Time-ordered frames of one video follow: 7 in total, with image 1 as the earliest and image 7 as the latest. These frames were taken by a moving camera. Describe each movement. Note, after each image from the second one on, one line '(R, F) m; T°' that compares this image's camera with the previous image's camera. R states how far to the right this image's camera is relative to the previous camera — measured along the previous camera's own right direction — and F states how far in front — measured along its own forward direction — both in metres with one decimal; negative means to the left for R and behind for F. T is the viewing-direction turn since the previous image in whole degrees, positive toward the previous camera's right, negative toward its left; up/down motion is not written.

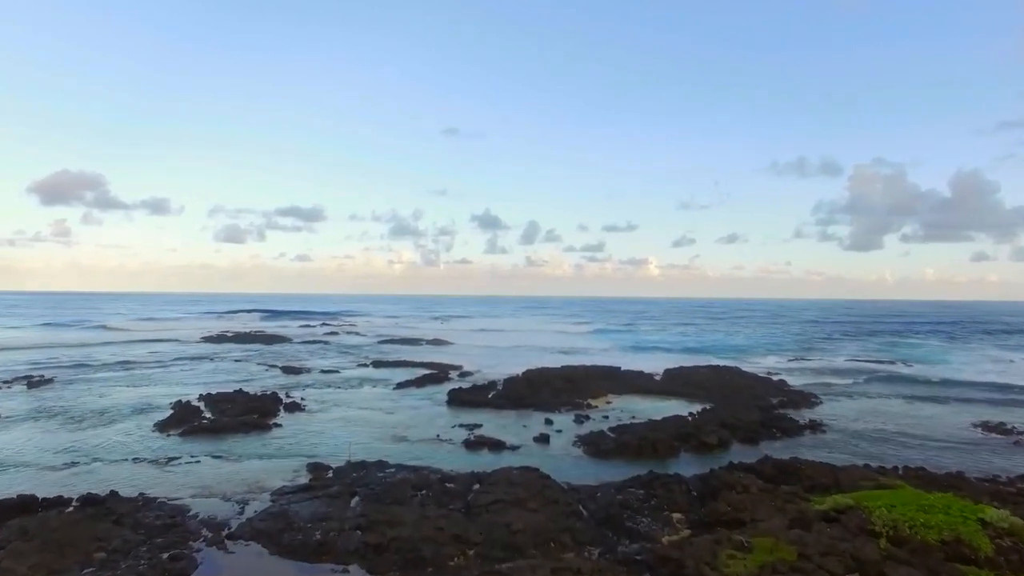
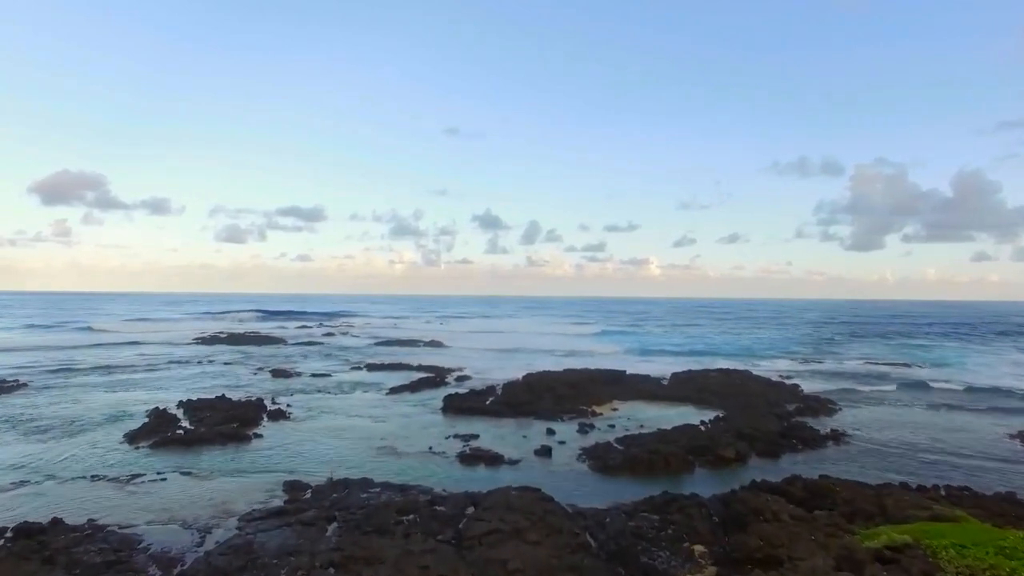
(+0.1, +2.0) m; 0°
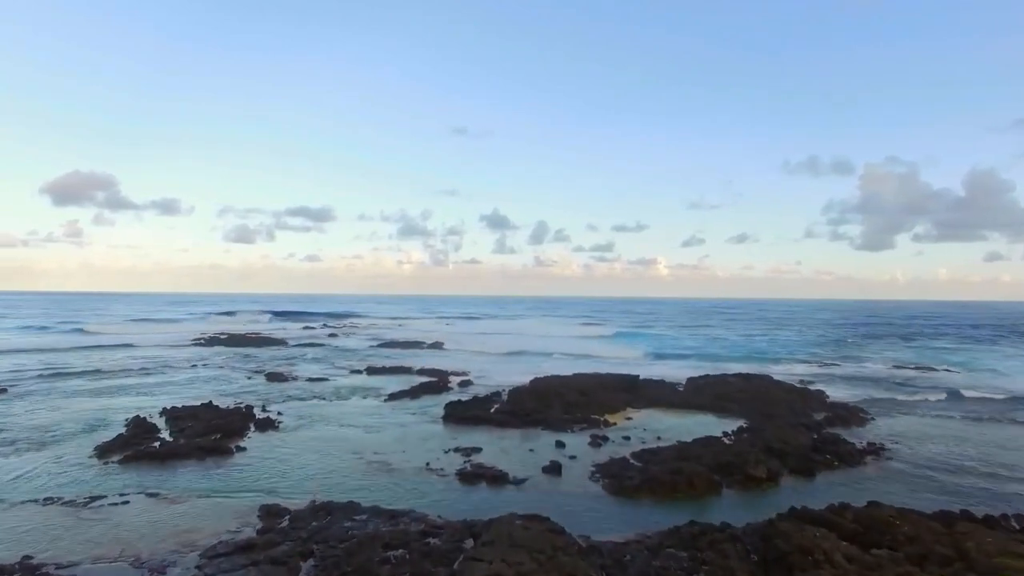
(+0.1, +2.2) m; -1°
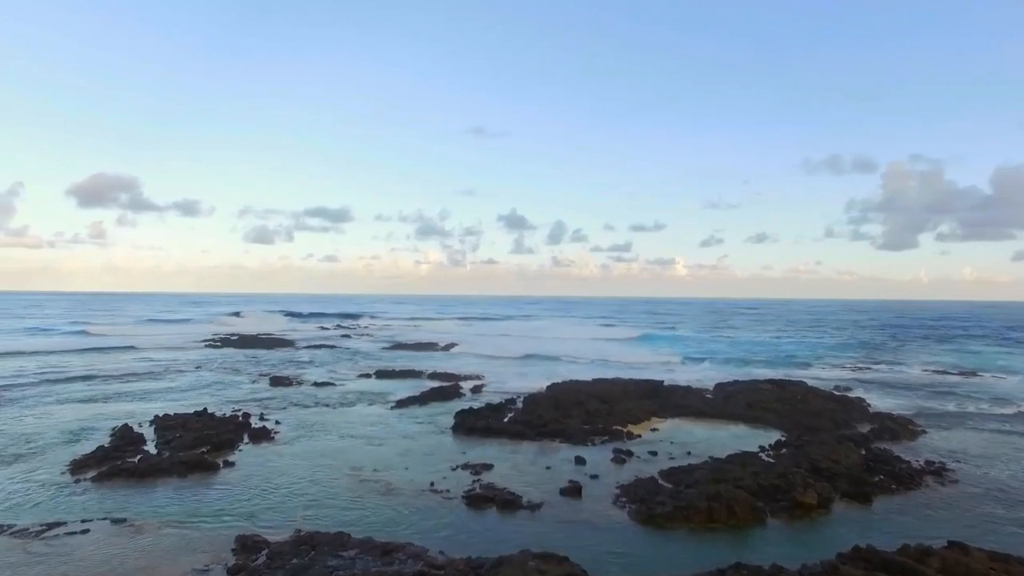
(+0.1, +2.3) m; -2°
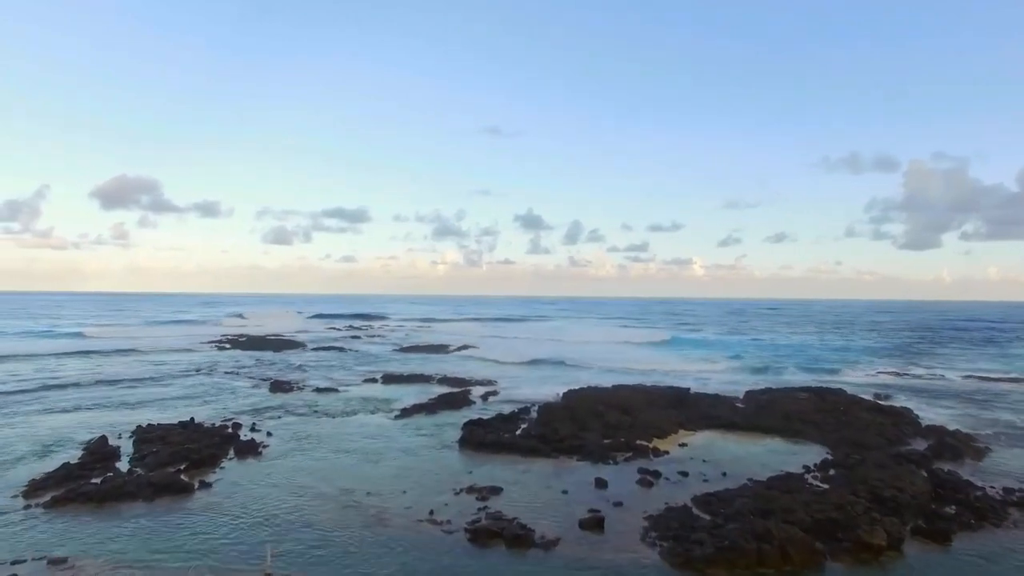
(+0.2, +2.6) m; -2°
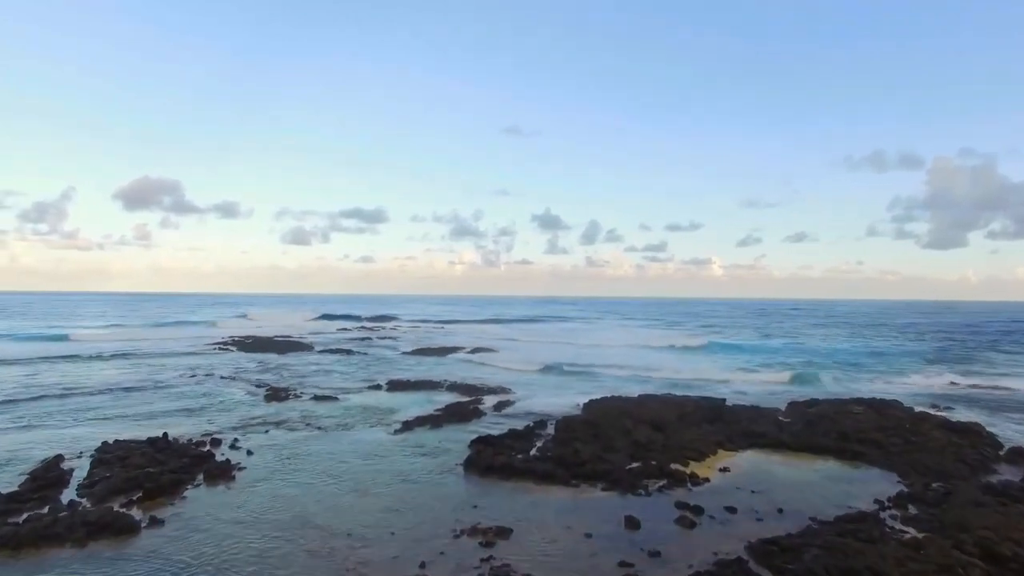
(+0.1, +3.4) m; -2°
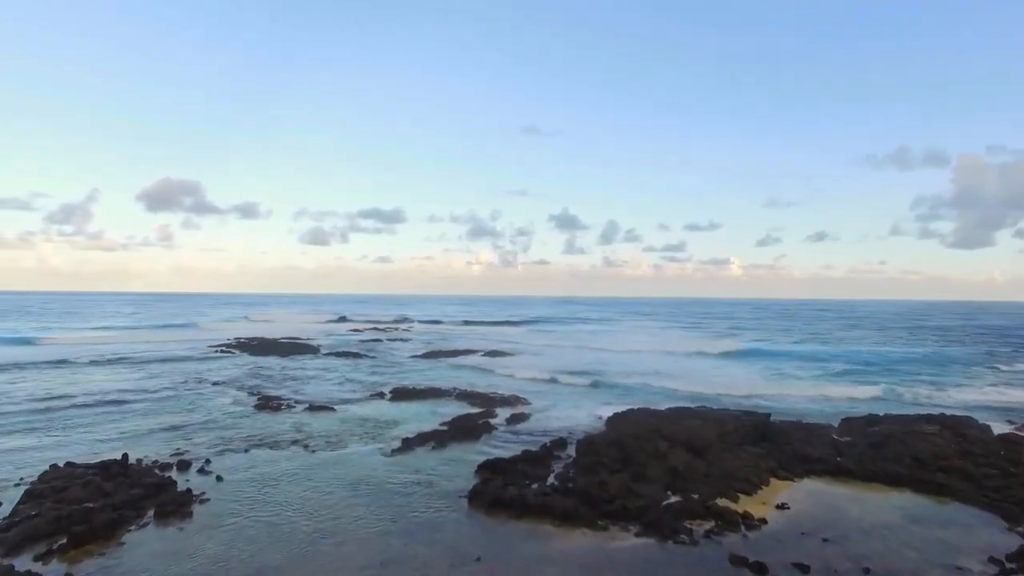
(+0.1, +3.6) m; -2°
